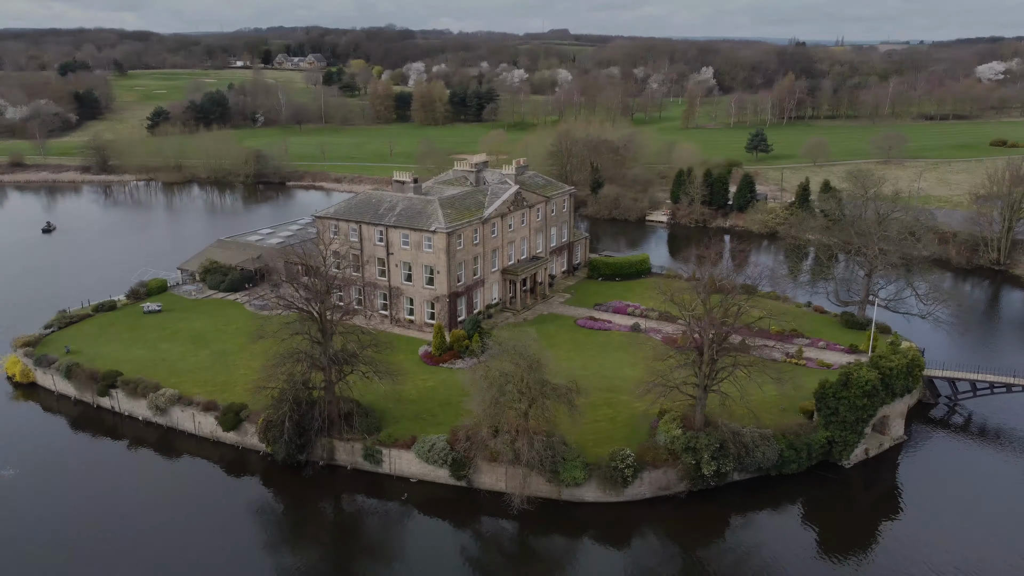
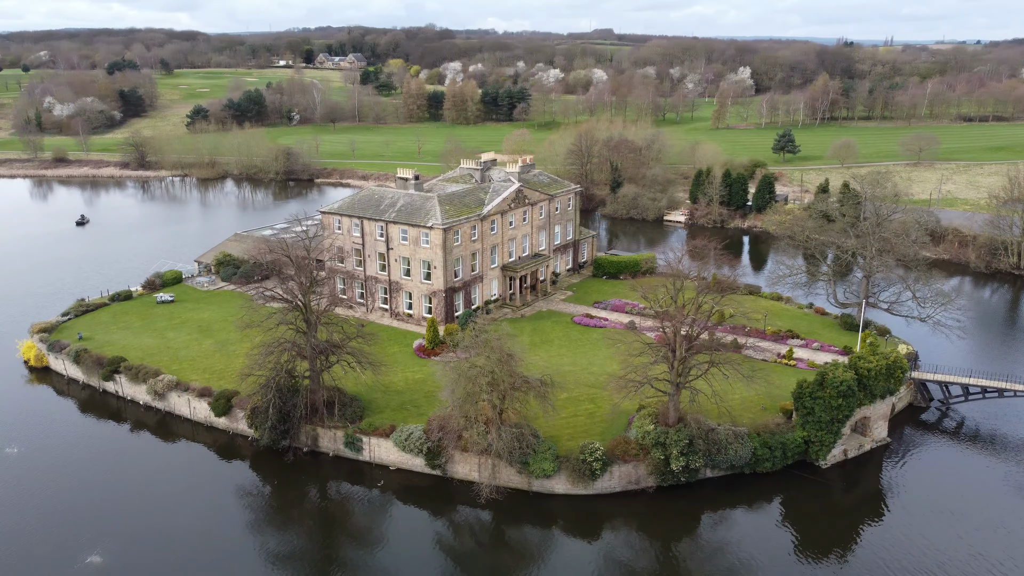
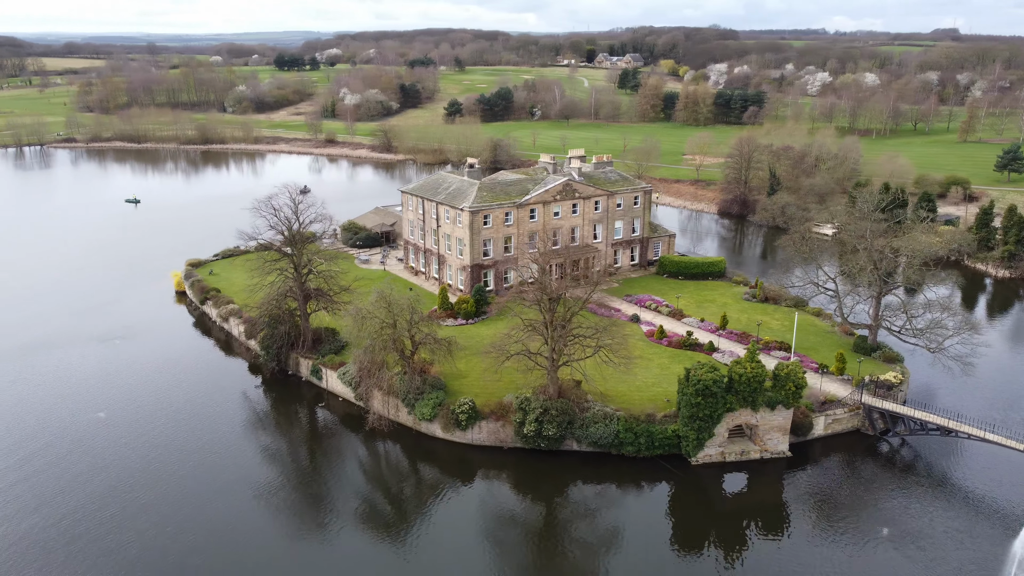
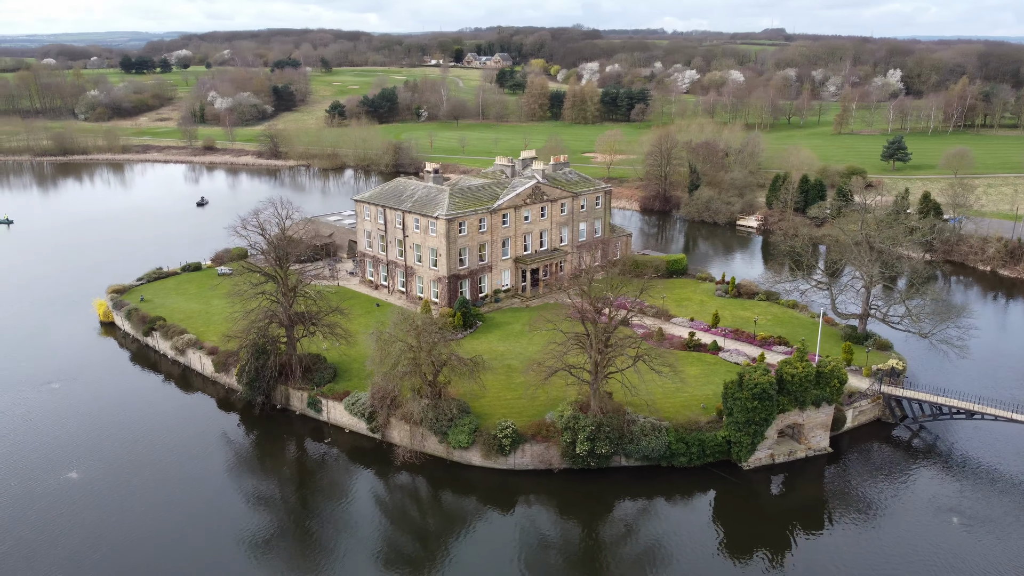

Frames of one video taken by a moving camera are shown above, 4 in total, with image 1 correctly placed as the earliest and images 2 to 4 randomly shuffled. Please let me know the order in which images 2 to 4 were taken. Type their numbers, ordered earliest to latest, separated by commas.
2, 4, 3
